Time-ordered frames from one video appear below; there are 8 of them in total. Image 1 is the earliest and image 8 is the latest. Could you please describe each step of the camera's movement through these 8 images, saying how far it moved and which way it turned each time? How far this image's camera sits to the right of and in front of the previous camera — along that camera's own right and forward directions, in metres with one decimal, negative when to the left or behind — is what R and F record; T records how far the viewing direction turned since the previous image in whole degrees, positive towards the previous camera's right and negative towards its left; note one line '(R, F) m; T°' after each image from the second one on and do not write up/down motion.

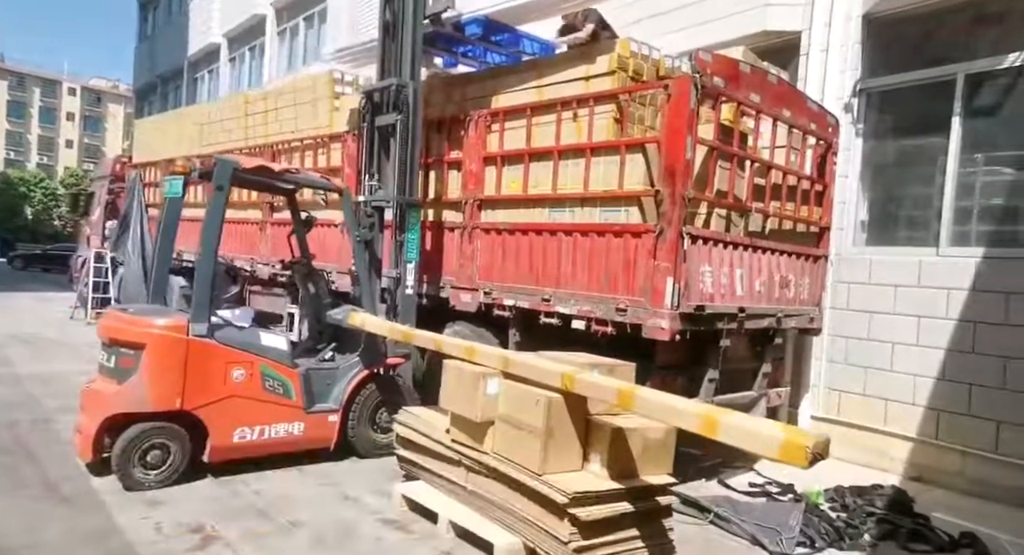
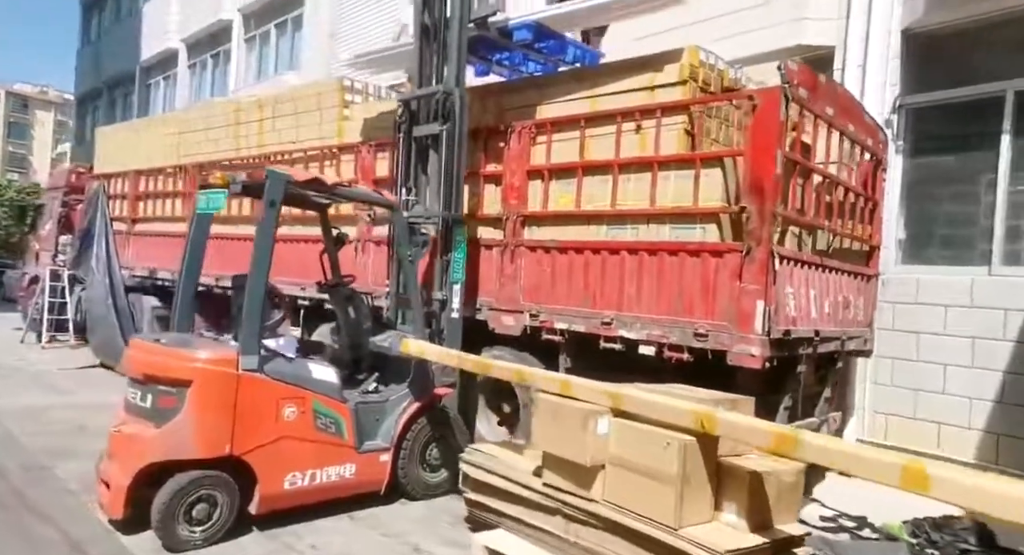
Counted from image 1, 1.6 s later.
(-0.8, +0.4) m; +4°
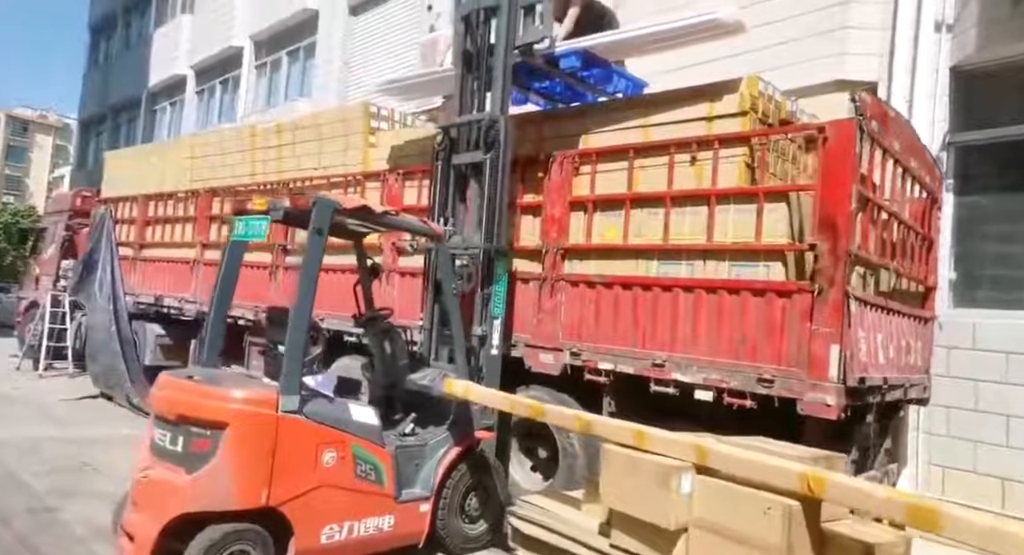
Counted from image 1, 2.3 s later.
(-0.4, +0.3) m; 0°
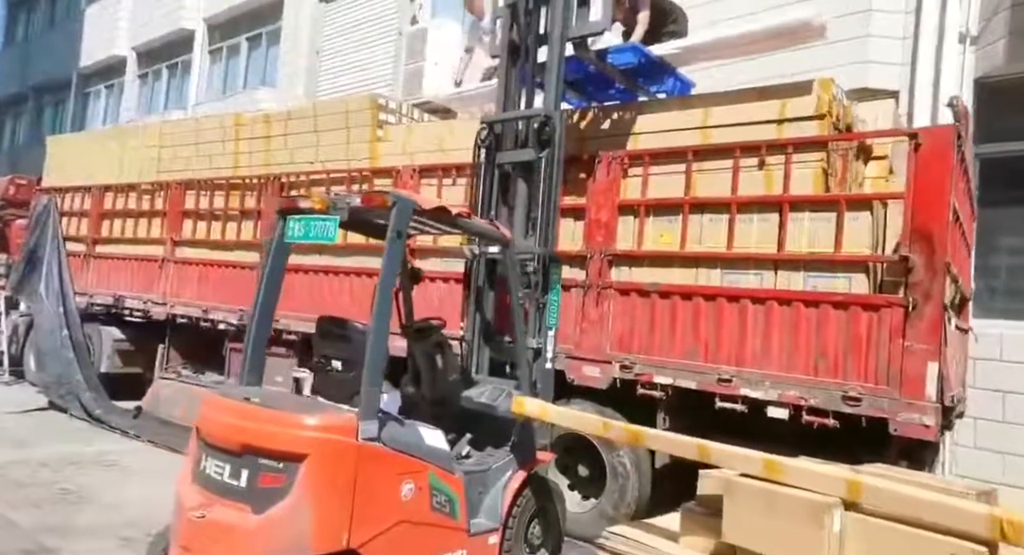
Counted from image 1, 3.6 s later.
(-0.8, +0.4) m; +5°
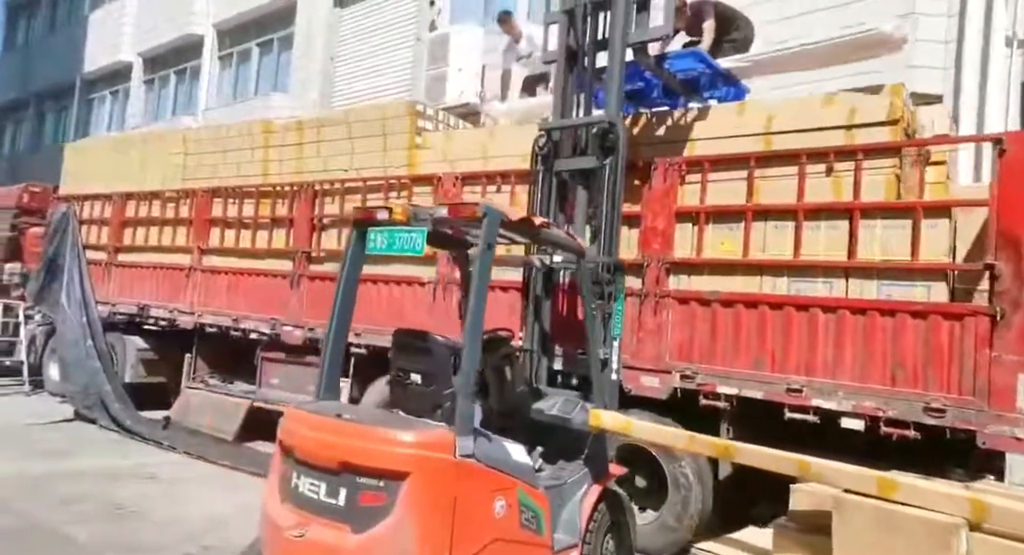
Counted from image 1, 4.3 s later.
(-0.4, +0.1) m; 0°
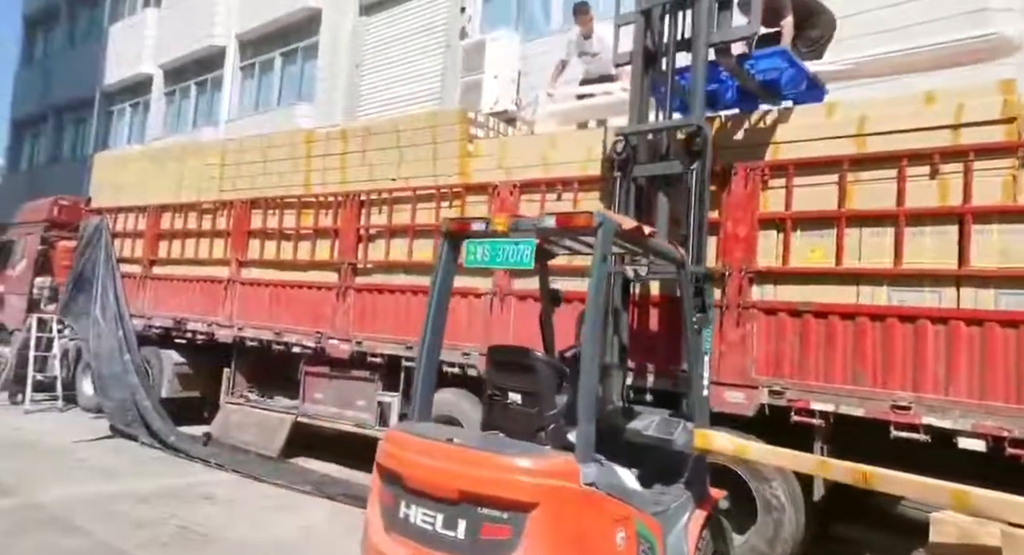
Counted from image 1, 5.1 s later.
(-0.5, +0.2) m; -1°
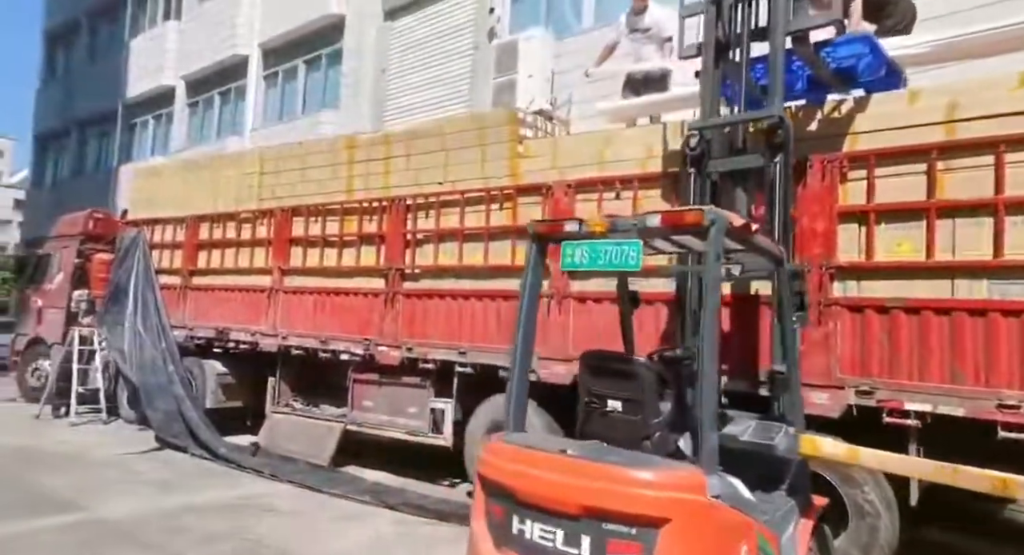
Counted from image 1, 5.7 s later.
(-0.4, +0.1) m; -1°
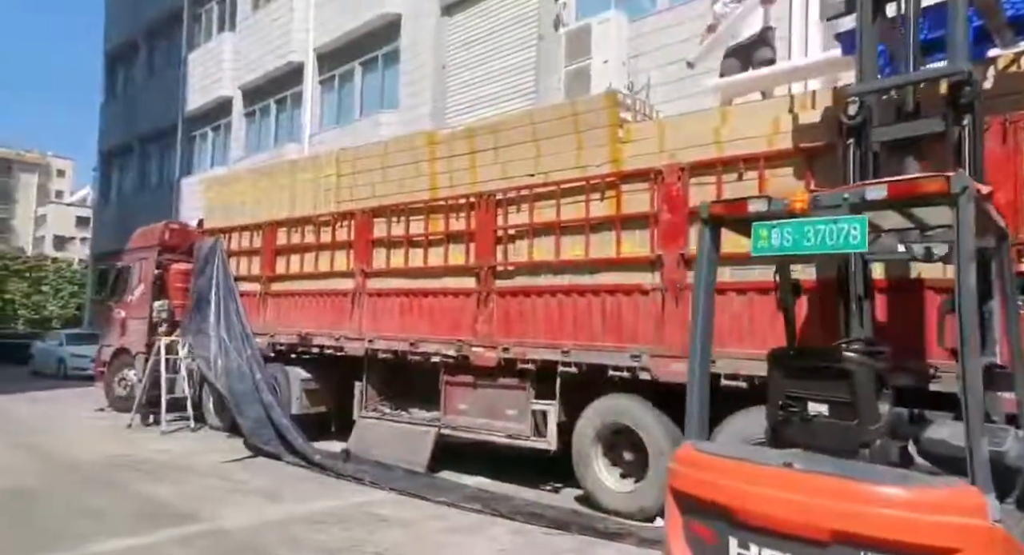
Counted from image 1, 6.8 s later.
(-0.6, +0.4) m; -4°
